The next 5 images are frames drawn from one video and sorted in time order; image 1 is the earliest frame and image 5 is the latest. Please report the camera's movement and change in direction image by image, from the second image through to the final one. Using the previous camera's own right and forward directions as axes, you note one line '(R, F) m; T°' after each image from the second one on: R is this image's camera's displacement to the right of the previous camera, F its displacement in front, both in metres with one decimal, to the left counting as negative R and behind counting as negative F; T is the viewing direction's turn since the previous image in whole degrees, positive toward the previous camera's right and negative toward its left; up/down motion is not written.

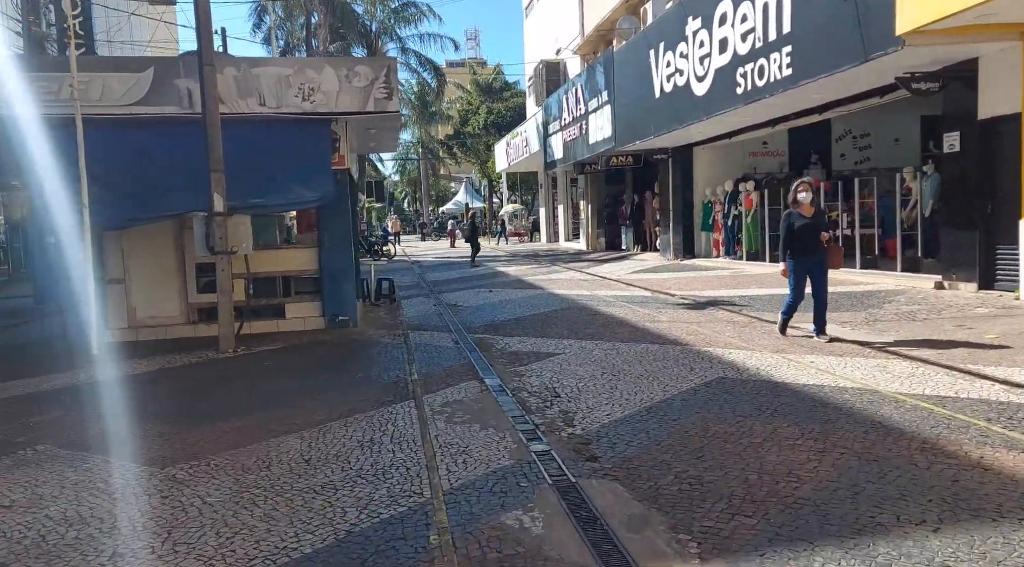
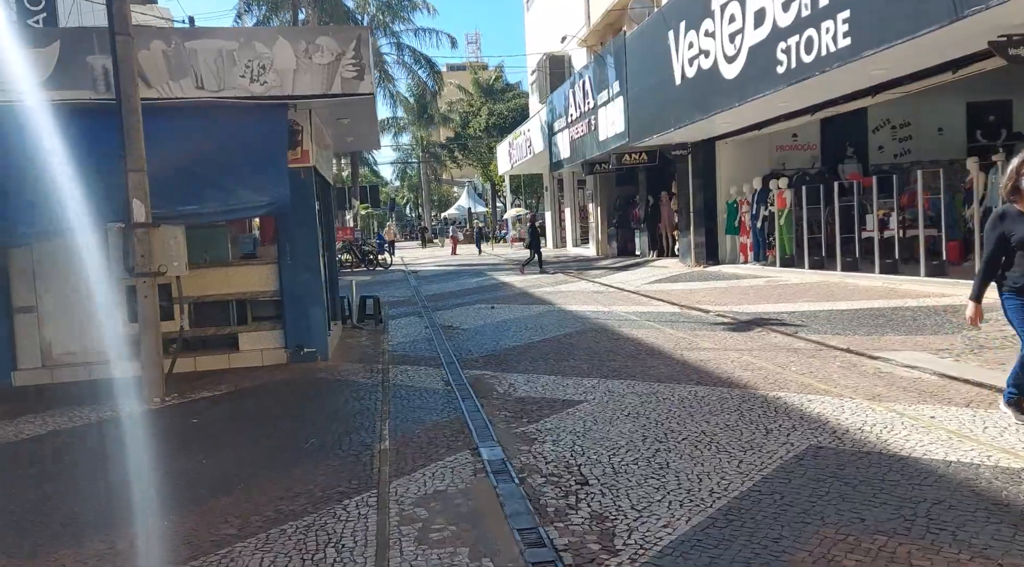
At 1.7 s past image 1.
(0.0, +2.1) m; 0°
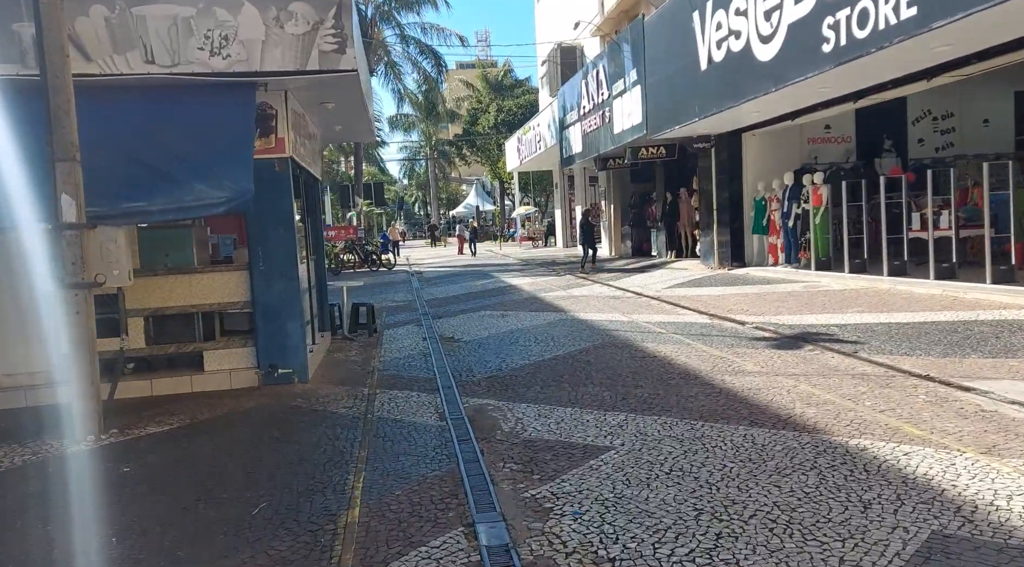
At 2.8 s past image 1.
(0.0, +1.4) m; -1°
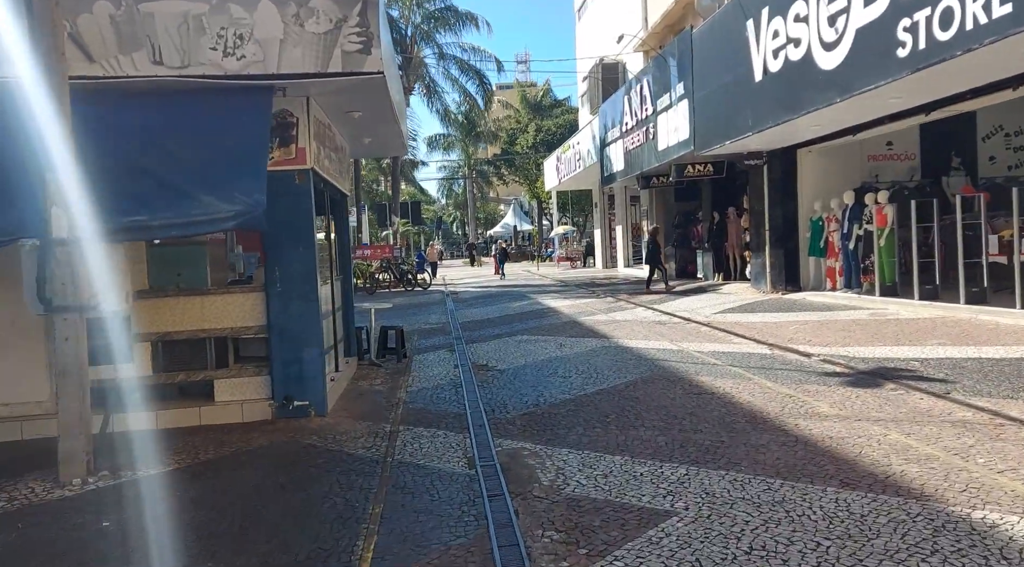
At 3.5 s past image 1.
(0.0, +0.8) m; -3°
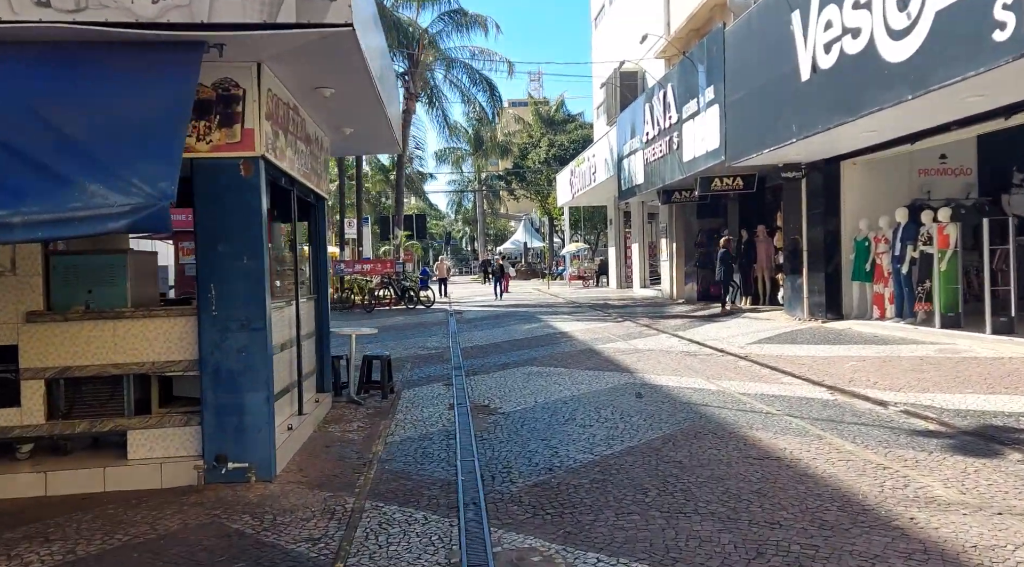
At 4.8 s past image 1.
(0.0, +1.7) m; -1°
